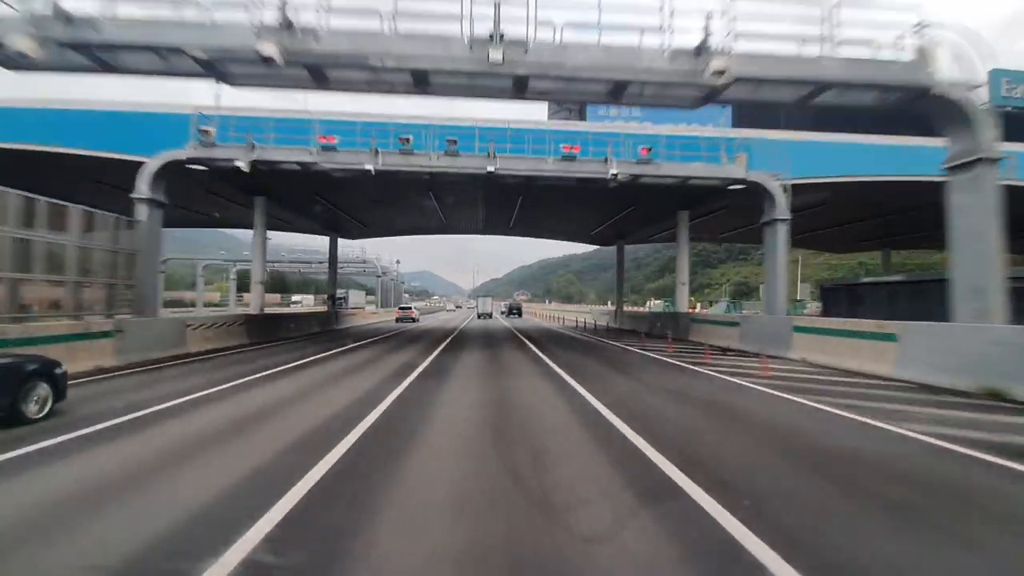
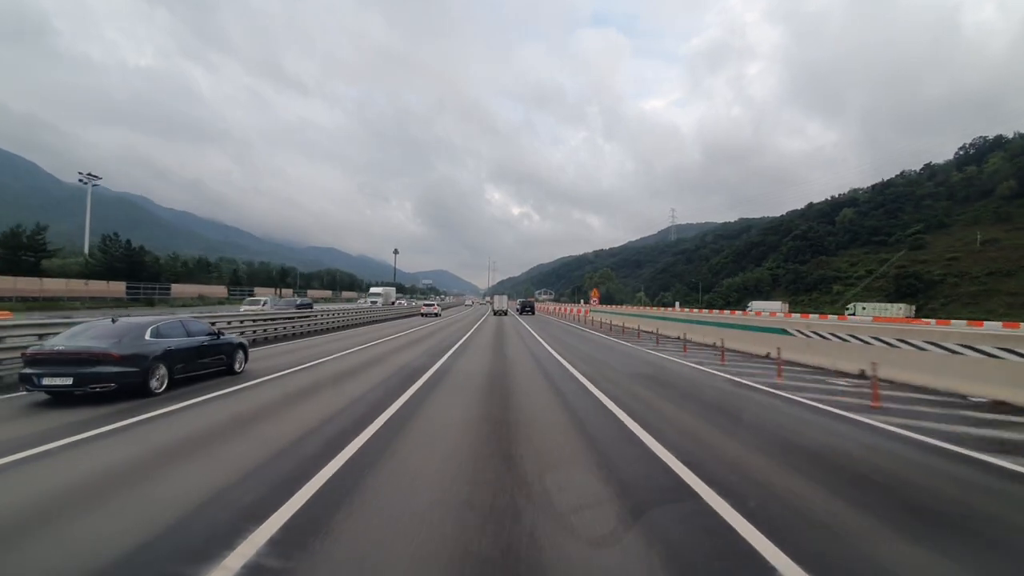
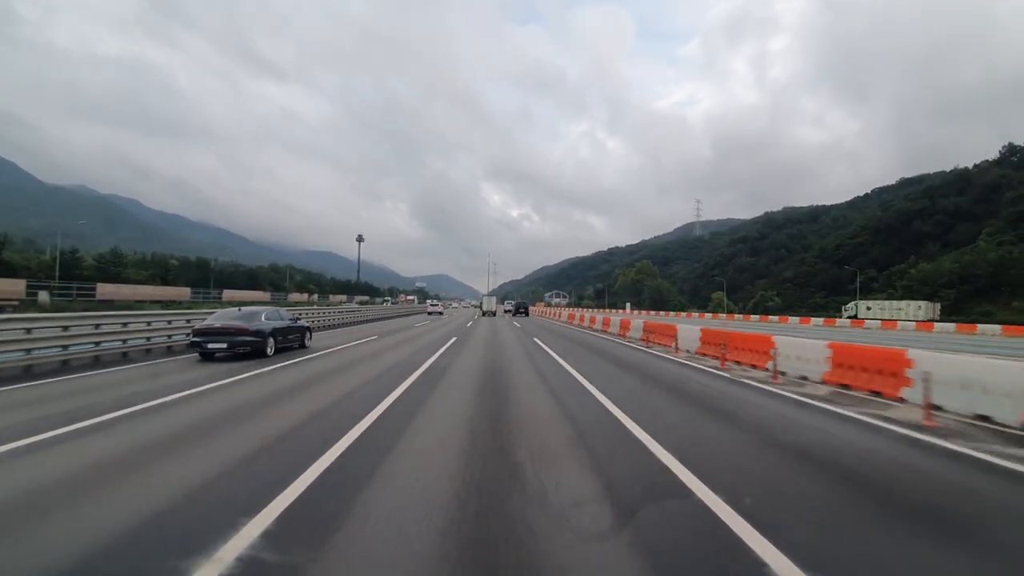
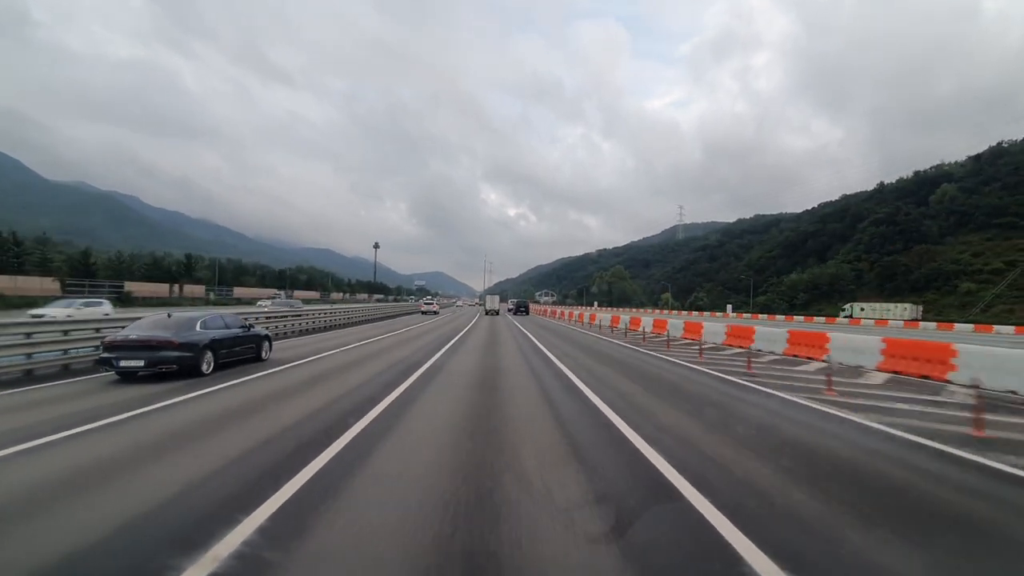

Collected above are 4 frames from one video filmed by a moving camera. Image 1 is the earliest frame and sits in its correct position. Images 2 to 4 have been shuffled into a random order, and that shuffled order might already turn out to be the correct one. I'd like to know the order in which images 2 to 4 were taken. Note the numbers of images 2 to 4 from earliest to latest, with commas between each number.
2, 4, 3
